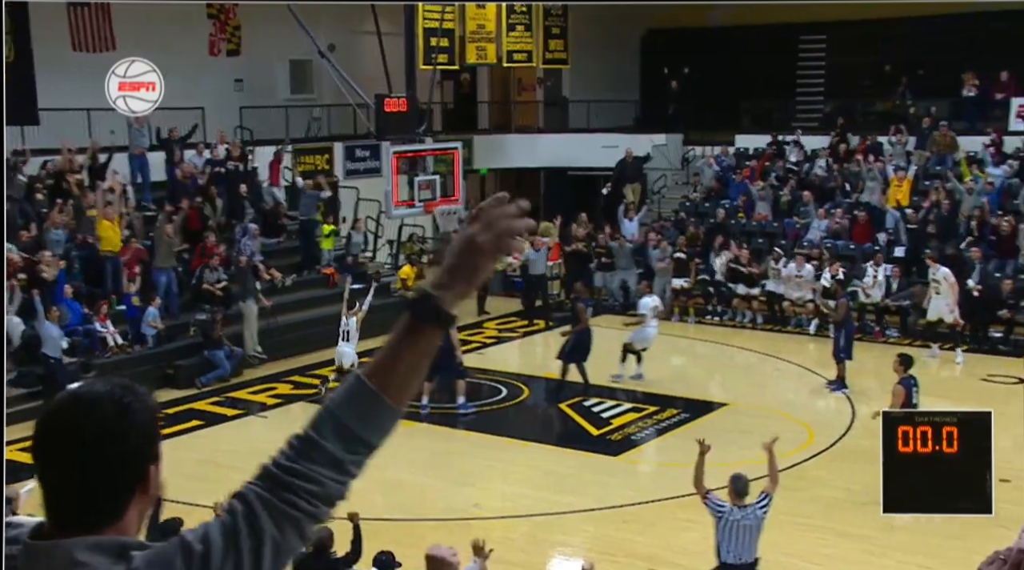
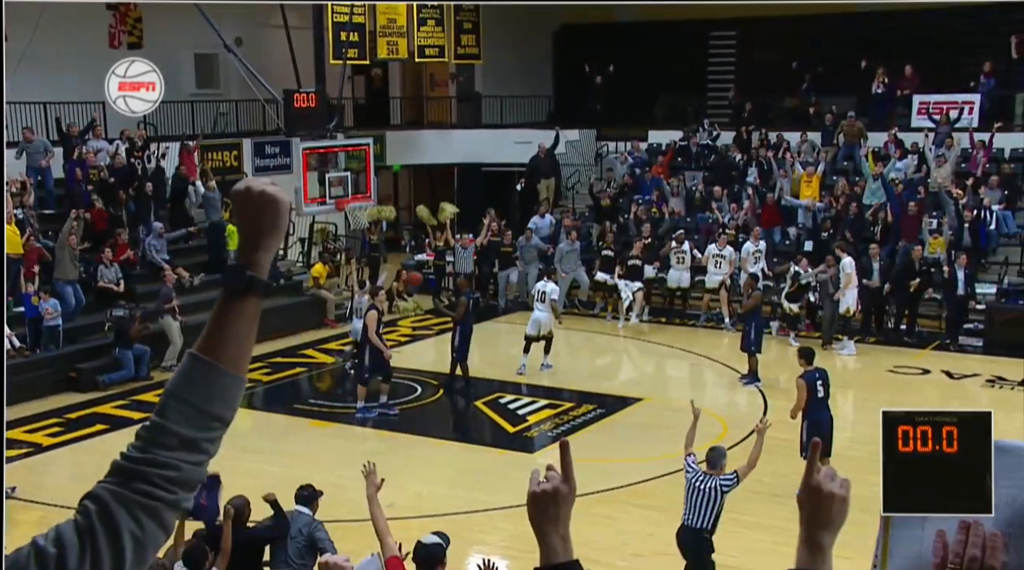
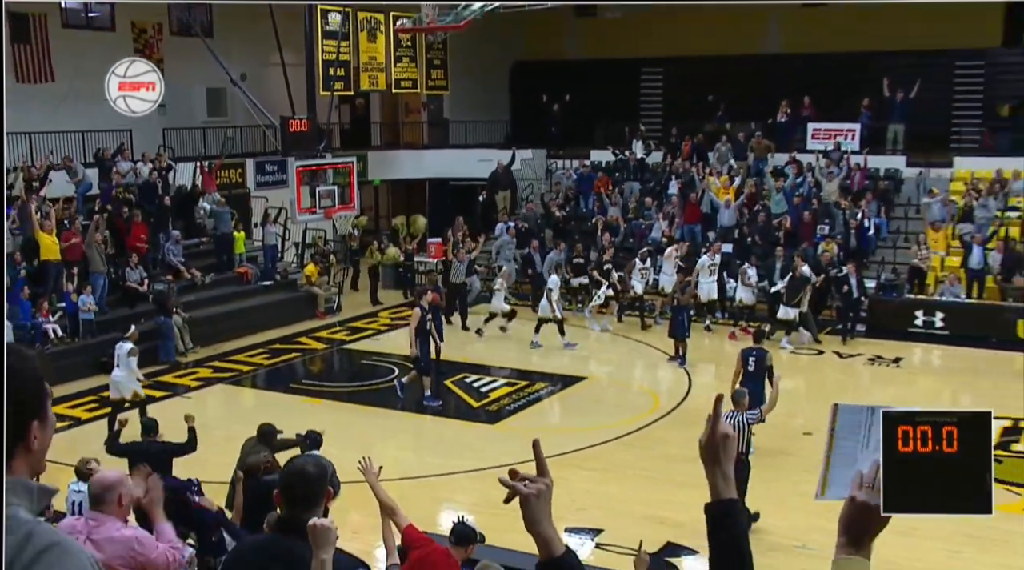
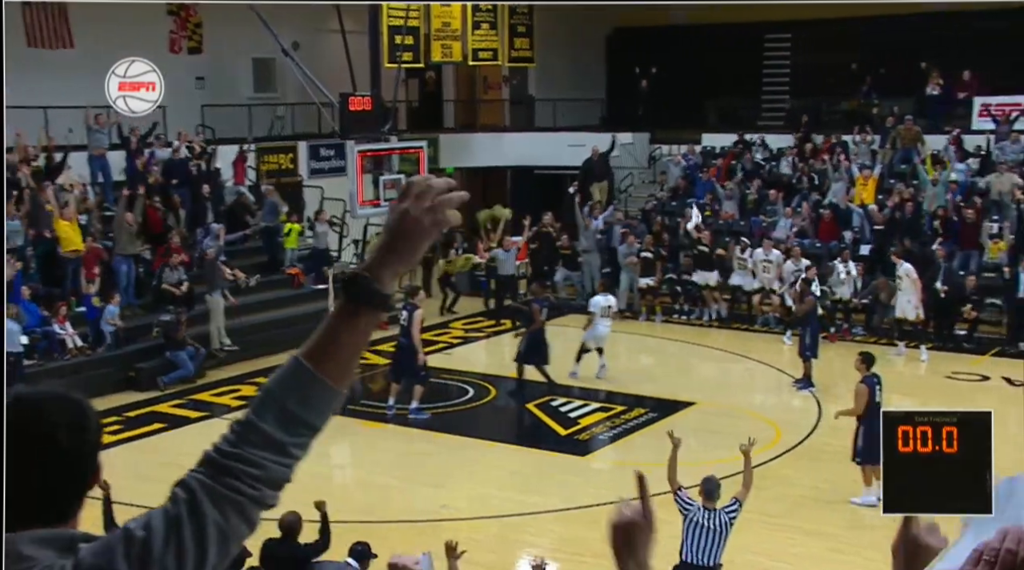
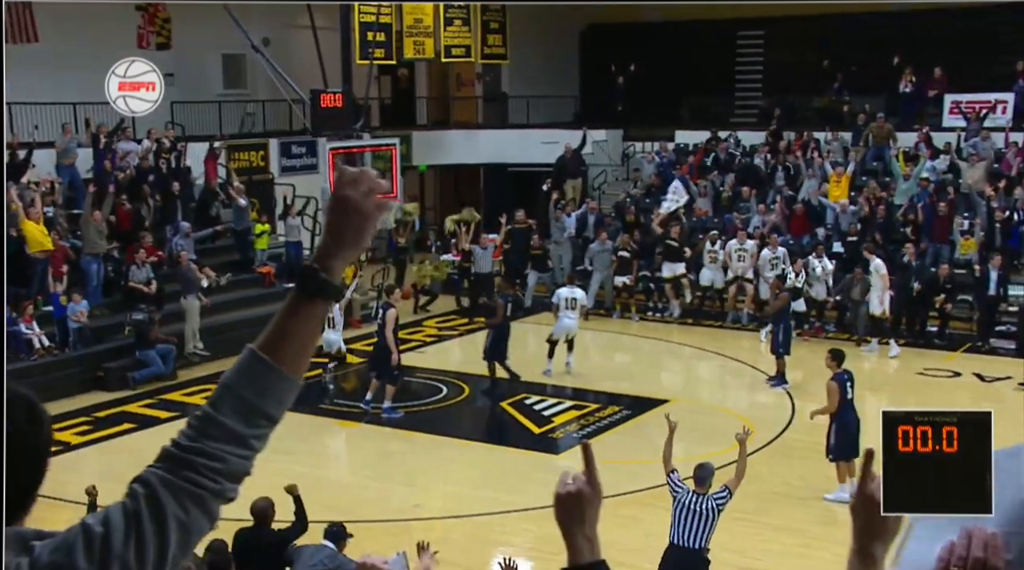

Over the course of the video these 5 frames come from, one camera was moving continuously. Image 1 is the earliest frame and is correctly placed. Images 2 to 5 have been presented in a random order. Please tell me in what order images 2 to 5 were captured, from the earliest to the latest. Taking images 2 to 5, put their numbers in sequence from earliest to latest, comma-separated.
4, 5, 2, 3
